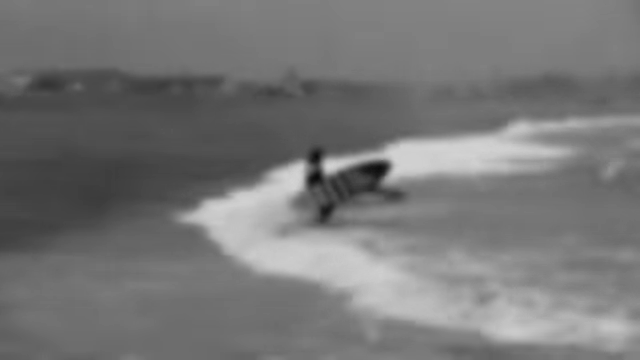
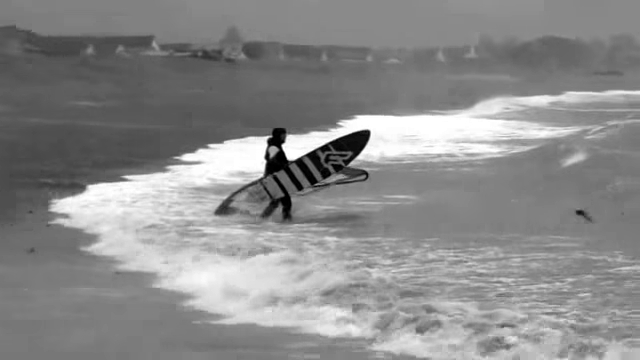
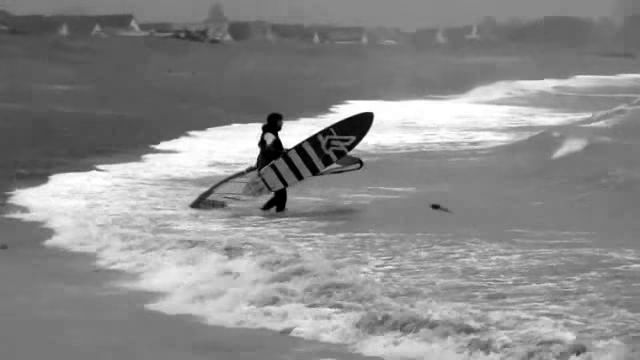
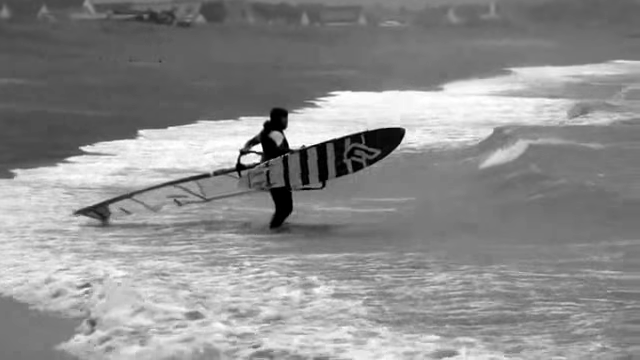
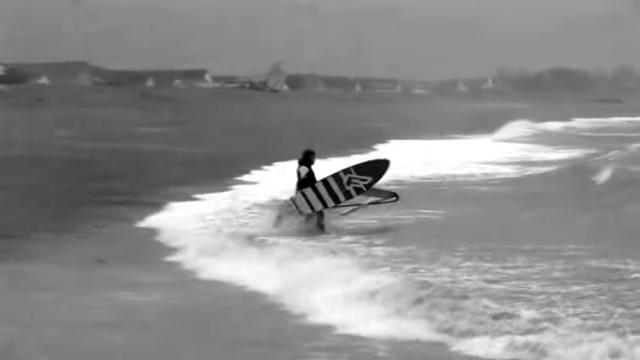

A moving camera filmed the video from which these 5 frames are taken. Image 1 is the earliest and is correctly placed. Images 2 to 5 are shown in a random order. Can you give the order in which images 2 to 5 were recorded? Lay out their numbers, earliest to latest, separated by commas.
5, 2, 3, 4
